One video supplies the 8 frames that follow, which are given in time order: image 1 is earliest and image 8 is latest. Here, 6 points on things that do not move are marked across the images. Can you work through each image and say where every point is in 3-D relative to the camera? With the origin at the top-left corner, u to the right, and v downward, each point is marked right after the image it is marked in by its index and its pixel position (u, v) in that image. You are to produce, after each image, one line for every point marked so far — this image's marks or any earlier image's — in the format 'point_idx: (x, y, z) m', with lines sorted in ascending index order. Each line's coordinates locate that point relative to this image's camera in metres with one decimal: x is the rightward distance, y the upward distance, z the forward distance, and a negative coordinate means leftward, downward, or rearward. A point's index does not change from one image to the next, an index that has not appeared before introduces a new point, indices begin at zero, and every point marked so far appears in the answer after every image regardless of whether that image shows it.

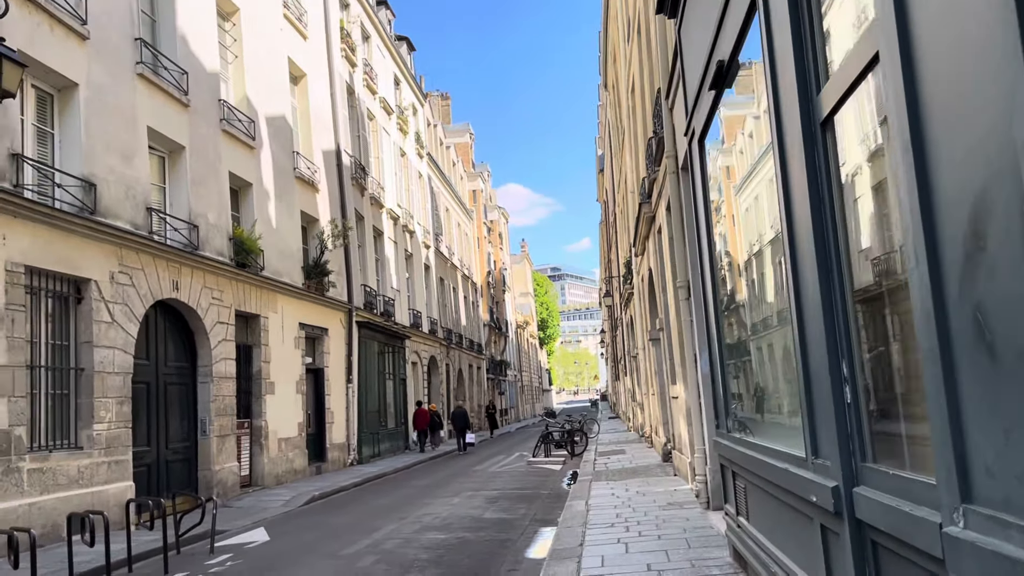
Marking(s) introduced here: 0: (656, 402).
0: (+2.8, -2.2, +16.4) m
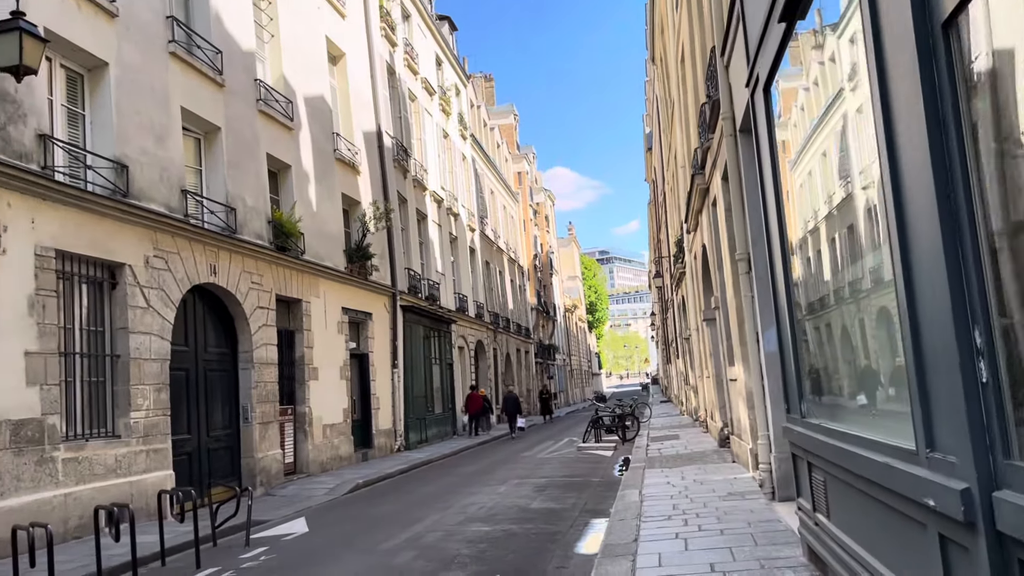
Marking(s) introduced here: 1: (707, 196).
0: (+3.7, -1.8, +15.7) m
1: (+2.8, +1.3, +12.1) m
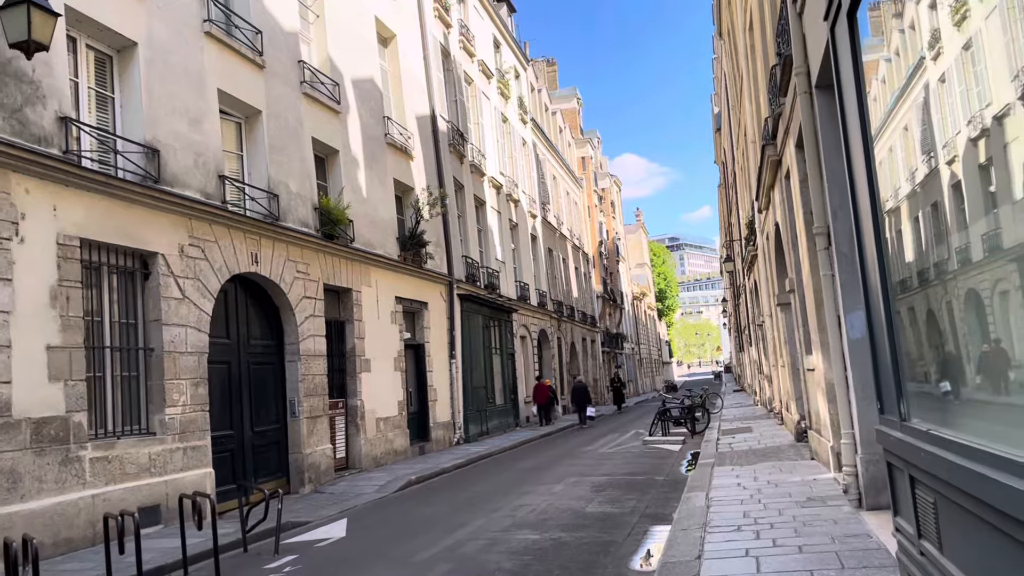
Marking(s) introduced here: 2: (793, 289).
0: (+4.8, -1.5, +14.6) m
1: (+3.5, +1.6, +11.0) m
2: (+3.6, 0.0, +11.0) m
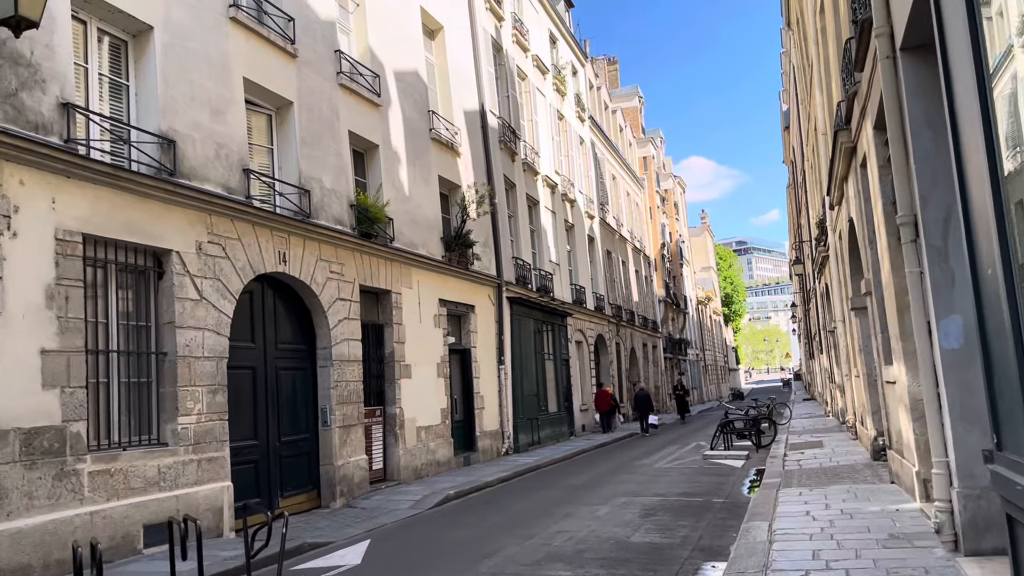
0: (+5.6, -1.6, +13.3) m
1: (+4.0, +1.5, +9.8) m
2: (+4.1, 0.0, +9.8) m
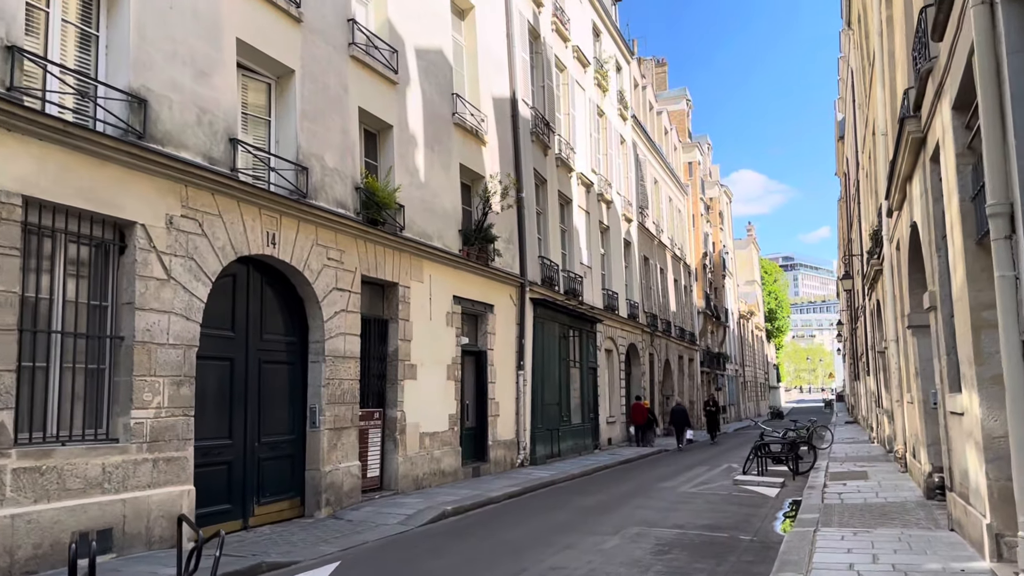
0: (+5.7, -1.8, +11.9) m
1: (+4.1, +1.4, +8.4) m
2: (+4.2, -0.2, +8.4) m
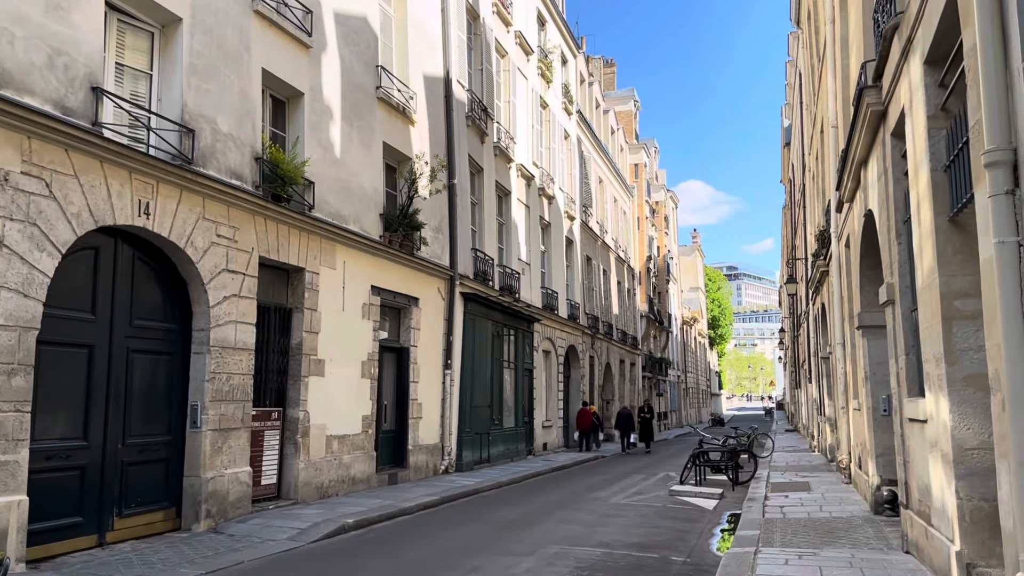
0: (+4.6, -1.8, +11.0) m
1: (+3.3, +1.5, +7.5) m
2: (+3.4, -0.1, +7.5) m
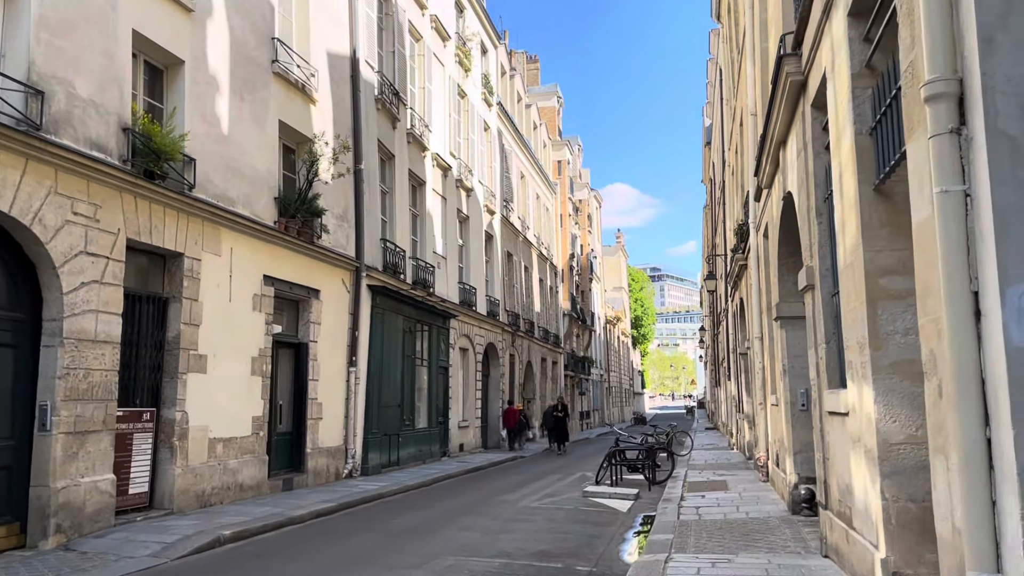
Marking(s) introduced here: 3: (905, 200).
0: (+3.4, -1.6, +10.6) m
1: (+2.4, +1.6, +7.0) m
2: (+2.5, 0.0, +7.0) m
3: (+2.3, +0.5, +4.9) m
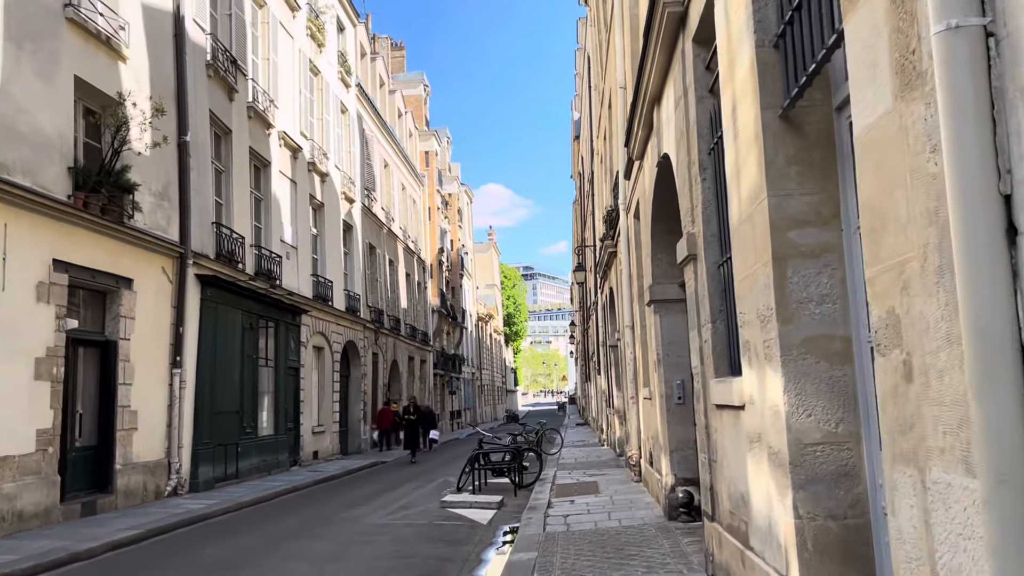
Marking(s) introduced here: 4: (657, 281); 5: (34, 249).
0: (+1.7, -1.4, +9.6) m
1: (+1.2, +1.8, +5.9) m
2: (+1.3, +0.3, +5.9) m
3: (+1.4, +0.7, +3.8) m
4: (+1.5, +0.1, +8.8) m
5: (-5.5, +0.5, +9.7) m
